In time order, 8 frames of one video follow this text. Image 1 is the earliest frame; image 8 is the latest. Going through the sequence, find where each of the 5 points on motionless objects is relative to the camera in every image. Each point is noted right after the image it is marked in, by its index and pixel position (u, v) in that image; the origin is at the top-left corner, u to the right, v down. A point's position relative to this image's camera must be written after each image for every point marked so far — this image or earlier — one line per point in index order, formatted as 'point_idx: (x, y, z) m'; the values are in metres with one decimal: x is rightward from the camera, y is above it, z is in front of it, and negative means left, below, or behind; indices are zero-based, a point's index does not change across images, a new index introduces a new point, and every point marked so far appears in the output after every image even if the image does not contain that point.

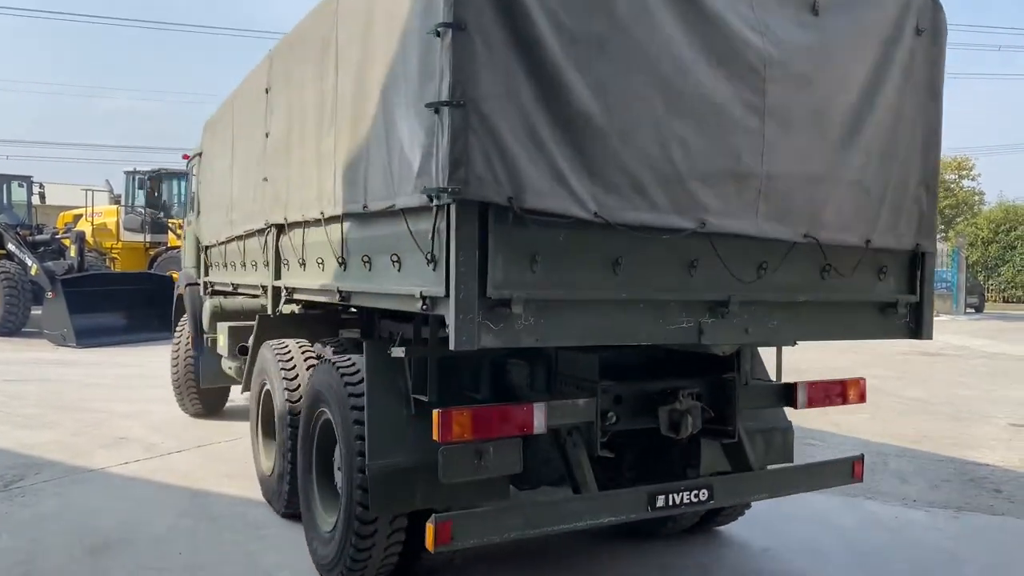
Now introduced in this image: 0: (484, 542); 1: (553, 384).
0: (-0.1, -1.1, +3.5) m
1: (+0.2, -0.5, +4.1) m
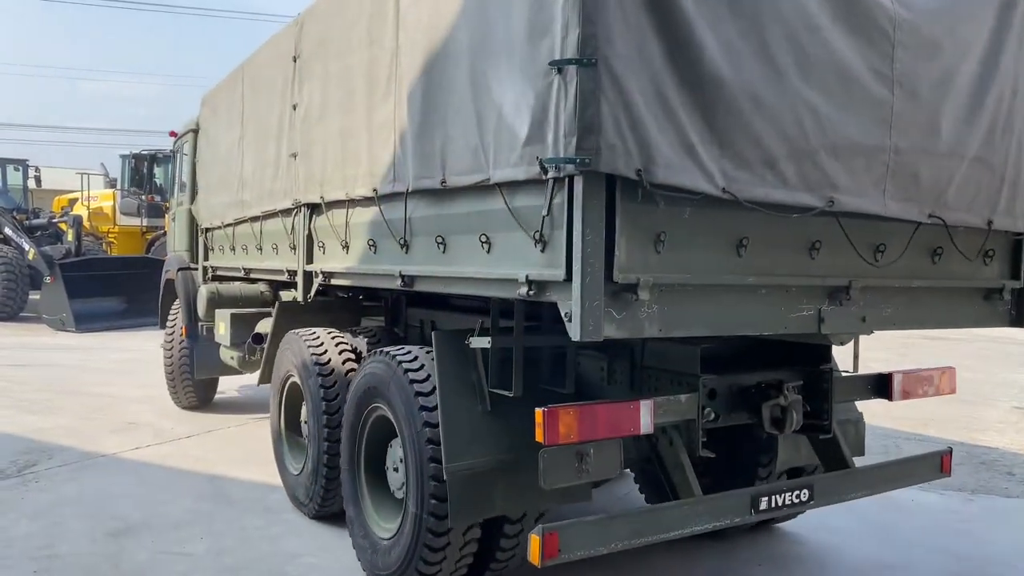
0: (+0.3, -1.0, +3.2) m
1: (+0.6, -0.4, +3.8) m
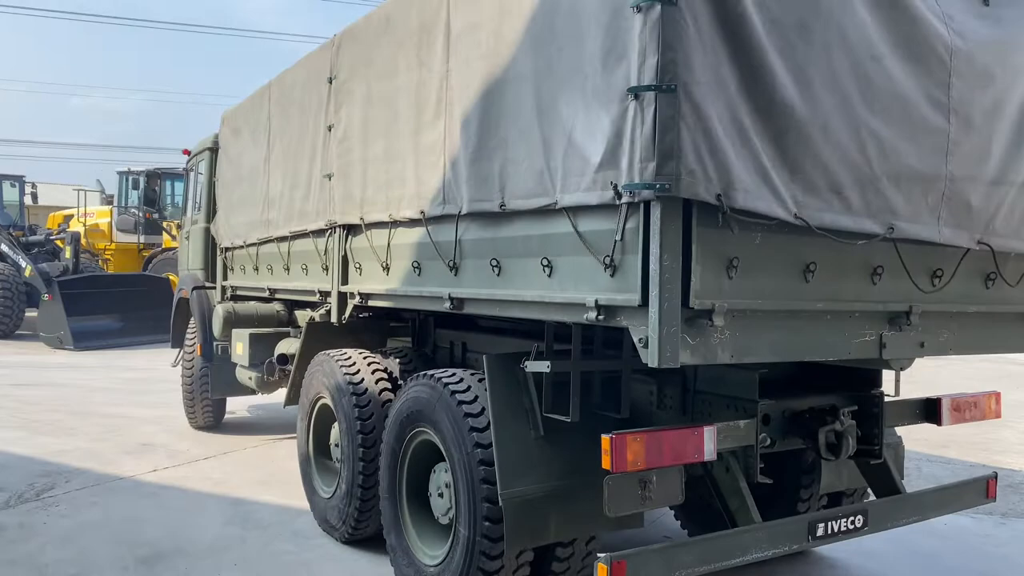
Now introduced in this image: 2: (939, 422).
0: (+0.5, -1.1, +3.1) m
1: (+0.8, -0.5, +3.8) m
2: (+2.1, -0.6, +4.0) m
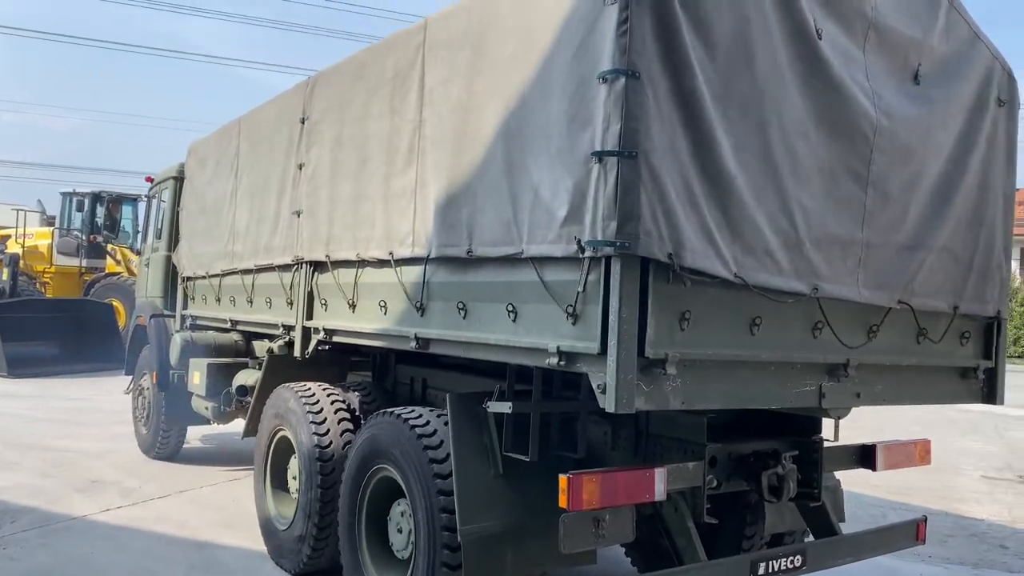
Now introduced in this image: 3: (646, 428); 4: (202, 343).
0: (+0.4, -1.3, +3.3) m
1: (+0.6, -0.7, +4.0) m
2: (+1.9, -0.9, +4.3) m
3: (+0.6, -0.7, +4.0) m
4: (-2.8, -0.5, +7.6) m
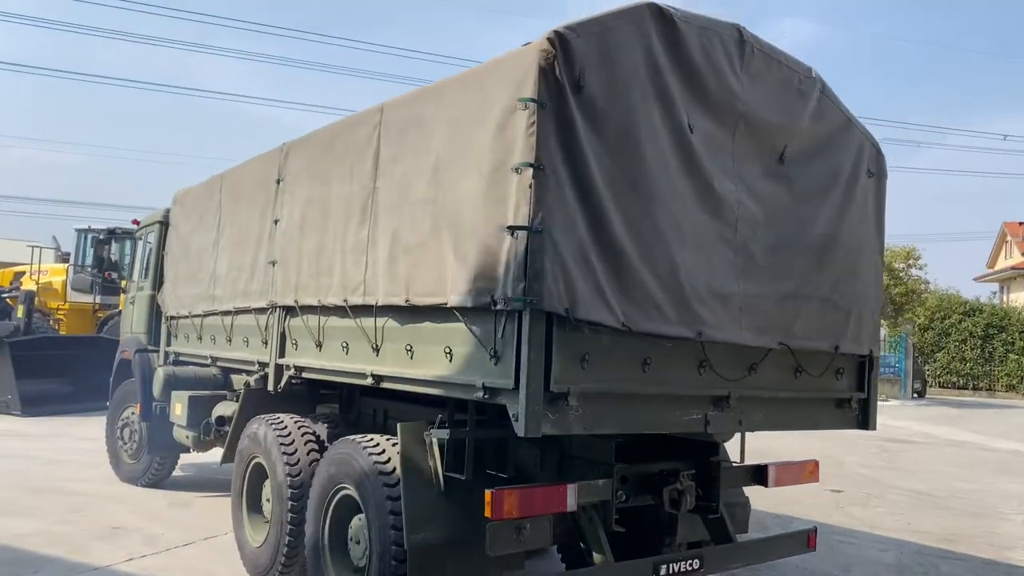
0: (+0.1, -1.5, +3.9) m
1: (+0.3, -1.0, +4.7) m
2: (+1.5, -1.2, +5.0) m
3: (+0.3, -0.9, +4.7) m
4: (-3.3, -0.9, +8.2) m
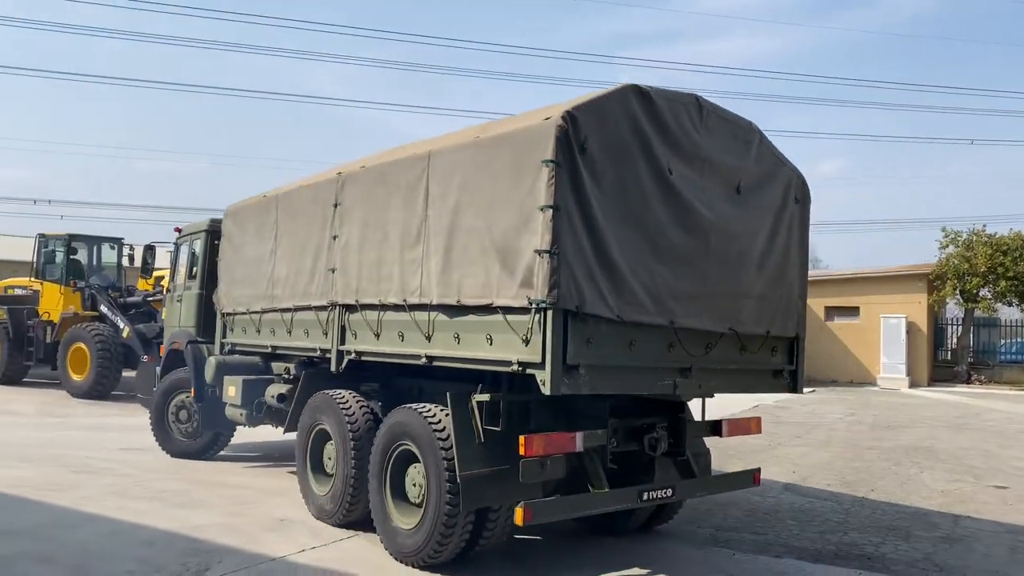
0: (+0.2, -1.5, +5.5) m
1: (+0.4, -1.0, +6.3) m
2: (+1.7, -1.2, +6.7) m
3: (+0.5, -0.9, +6.3) m
4: (-3.2, -0.9, +9.7) m
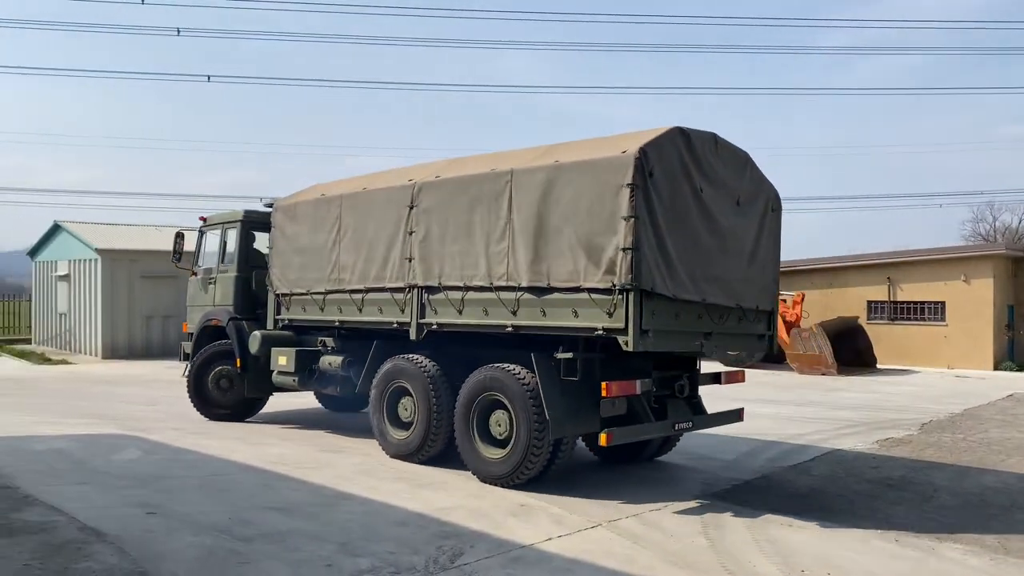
0: (+1.3, -1.4, +6.6) m
1: (+1.5, -0.9, +7.4) m
2: (+2.8, -1.0, +7.8) m
3: (+1.5, -0.8, +7.4) m
4: (-2.2, -0.7, +10.8) m
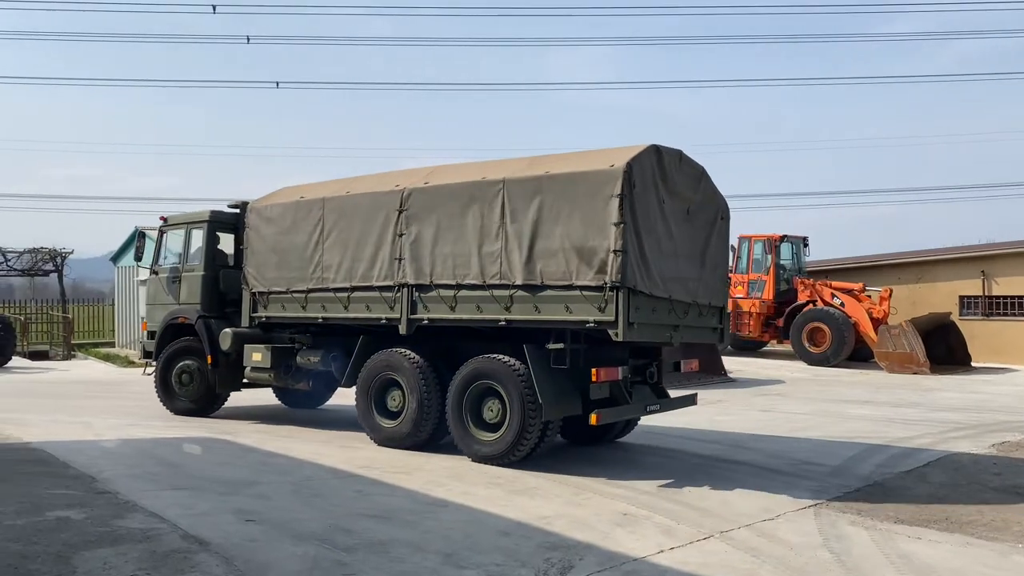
0: (+2.0, -1.4, +6.4) m
1: (+2.2, -0.8, +7.1) m
2: (+3.4, -1.0, +7.5) m
3: (+2.2, -0.7, +7.1) m
4: (-1.5, -0.6, +10.6) m
